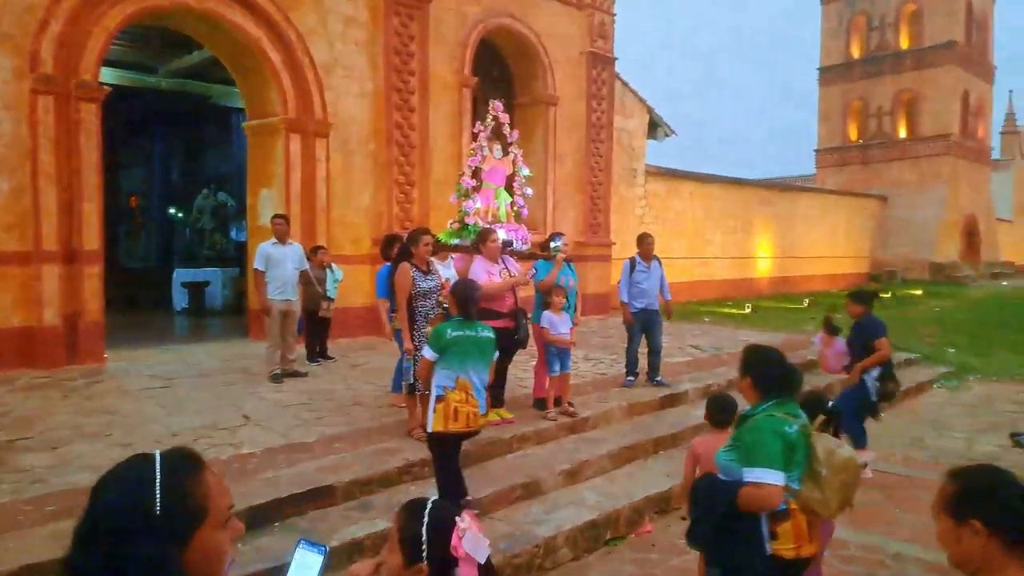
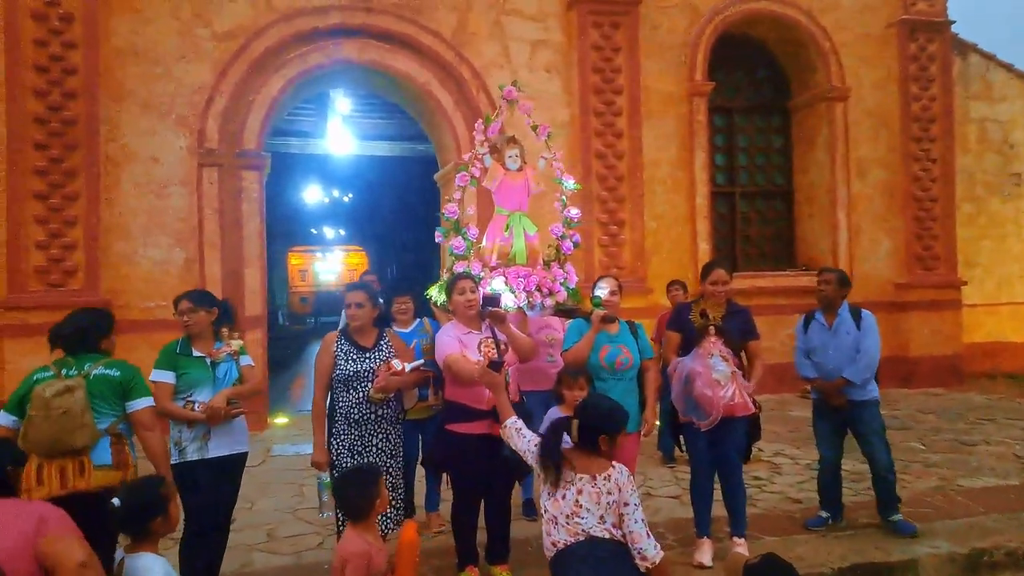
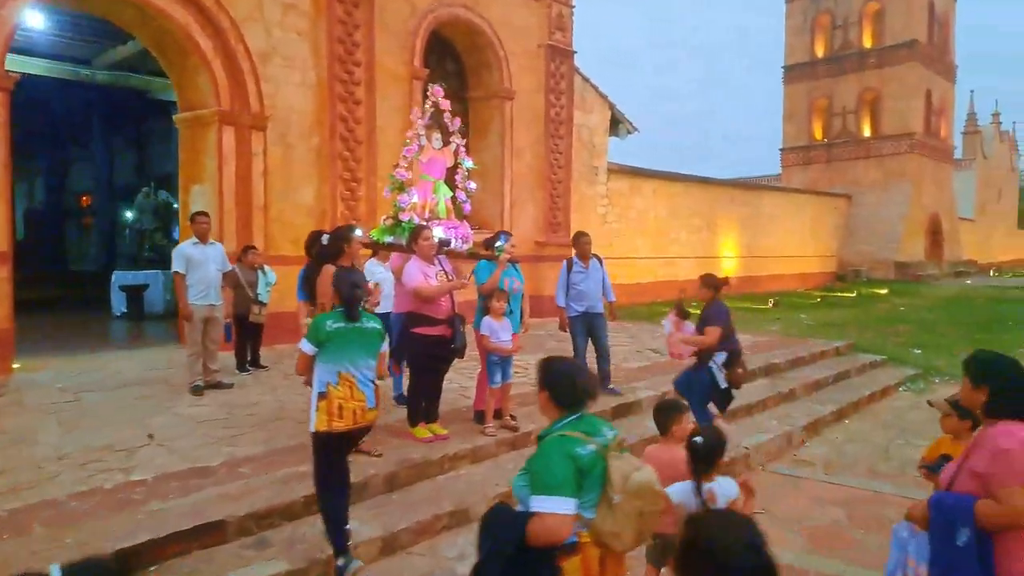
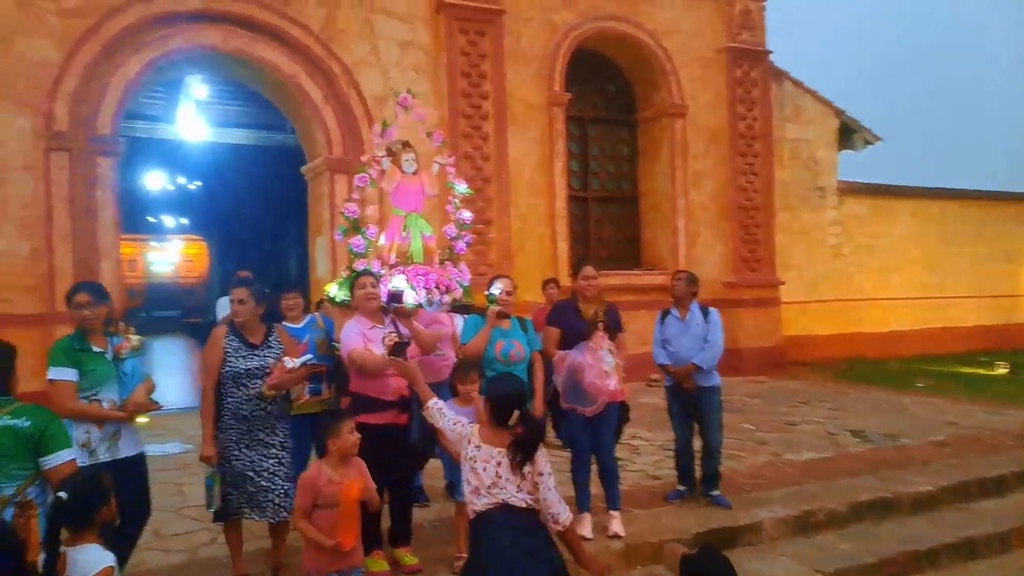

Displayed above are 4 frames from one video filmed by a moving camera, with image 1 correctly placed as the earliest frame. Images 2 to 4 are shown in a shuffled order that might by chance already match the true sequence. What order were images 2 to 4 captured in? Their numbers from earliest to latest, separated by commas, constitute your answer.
3, 4, 2
